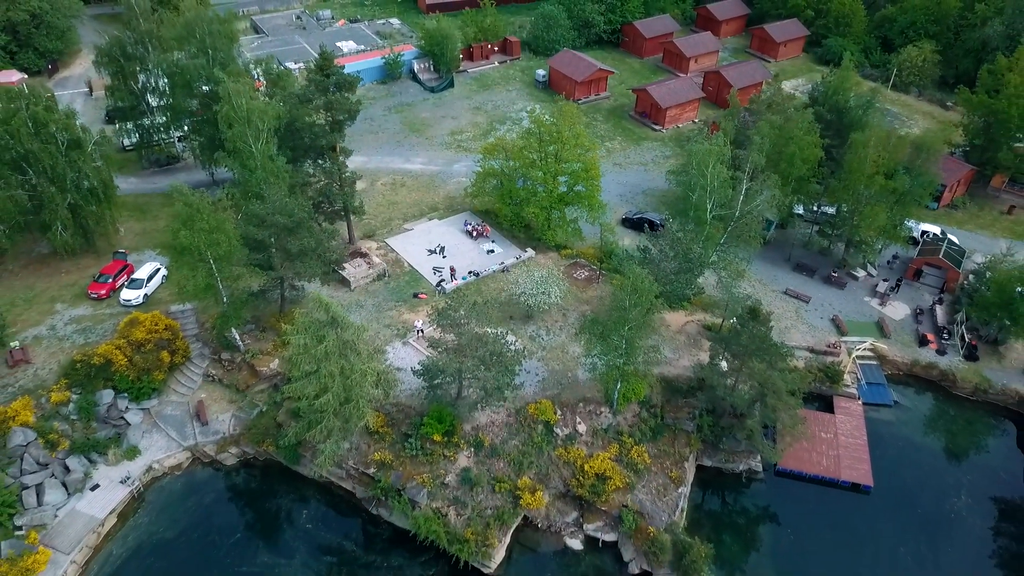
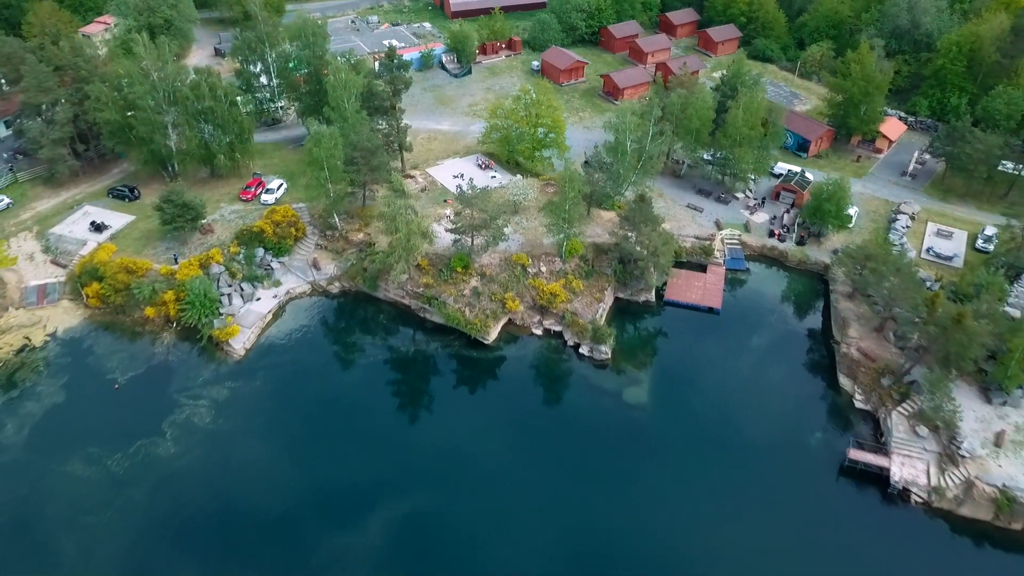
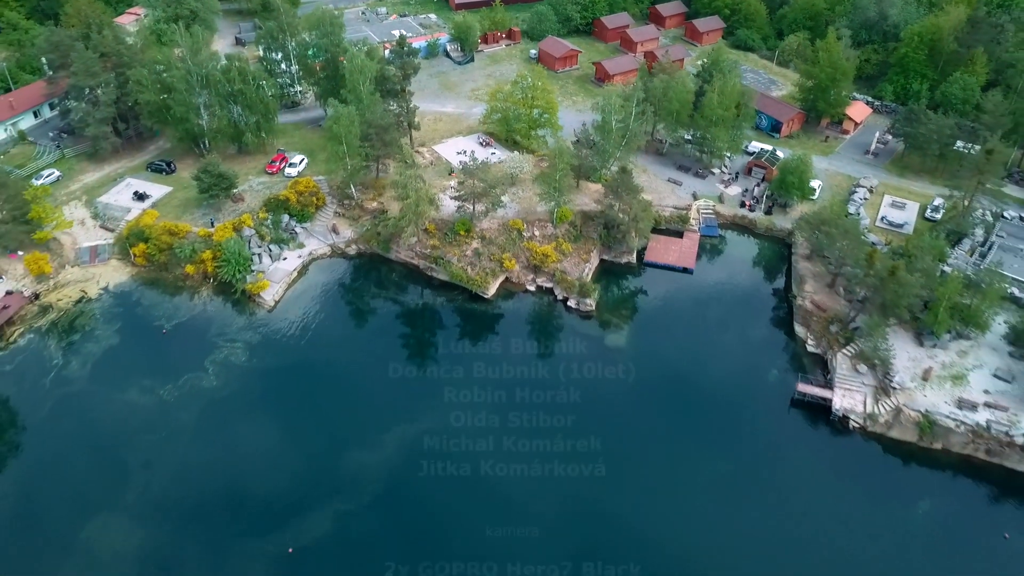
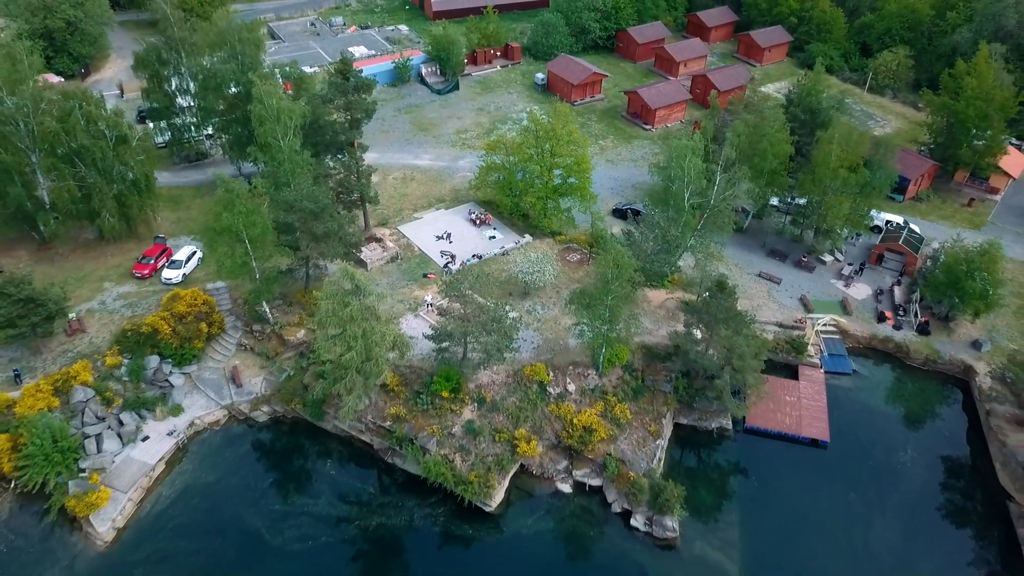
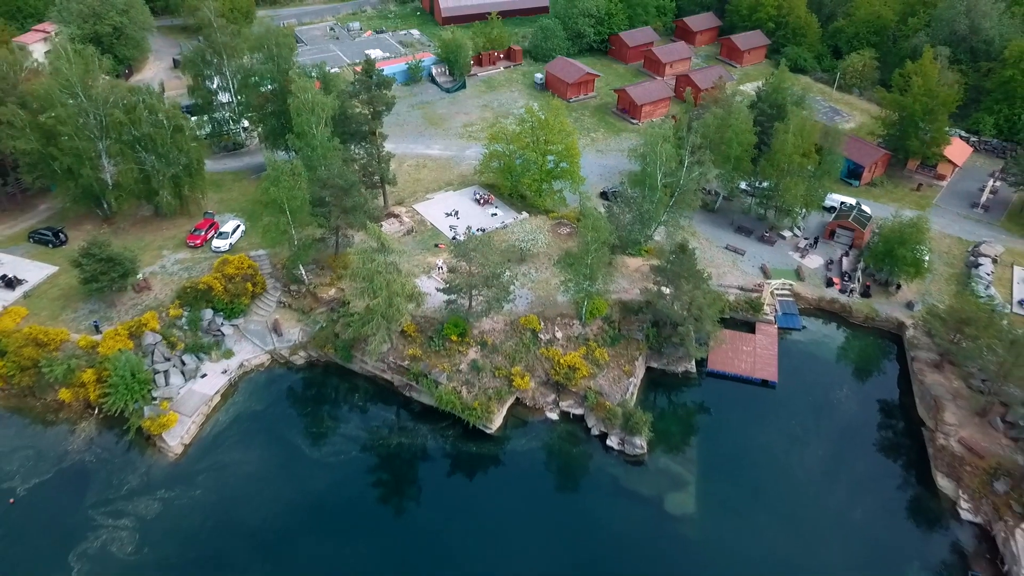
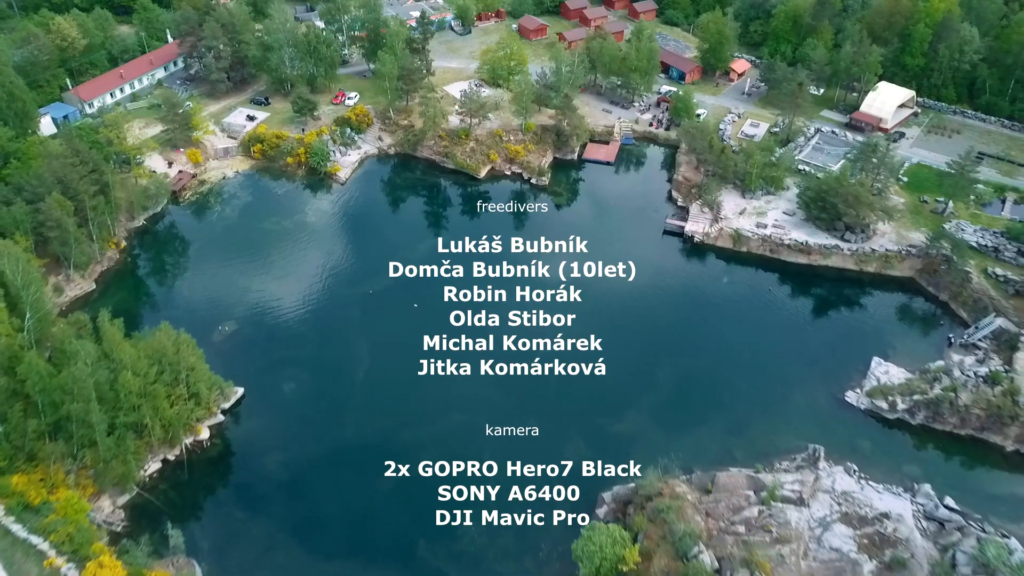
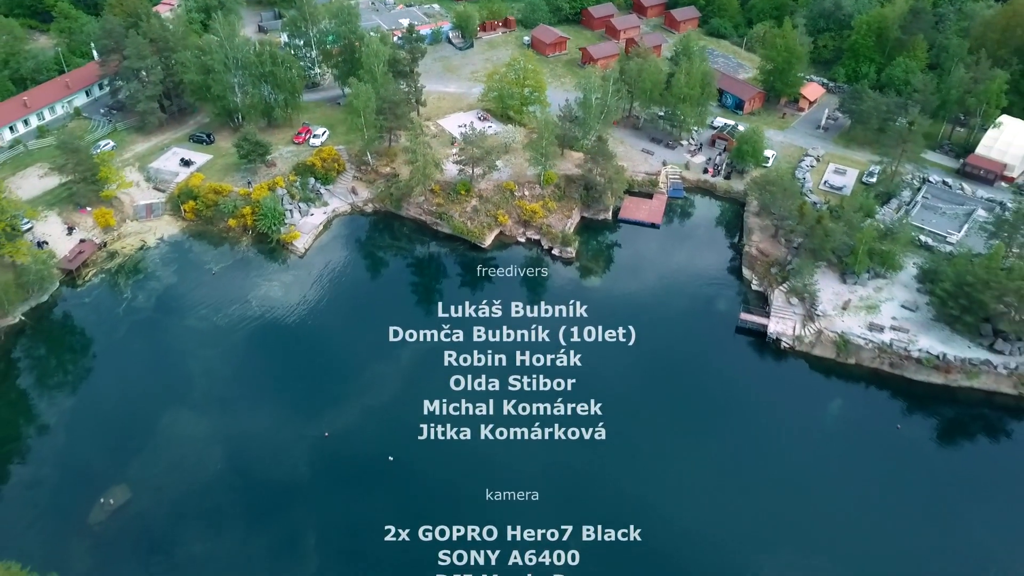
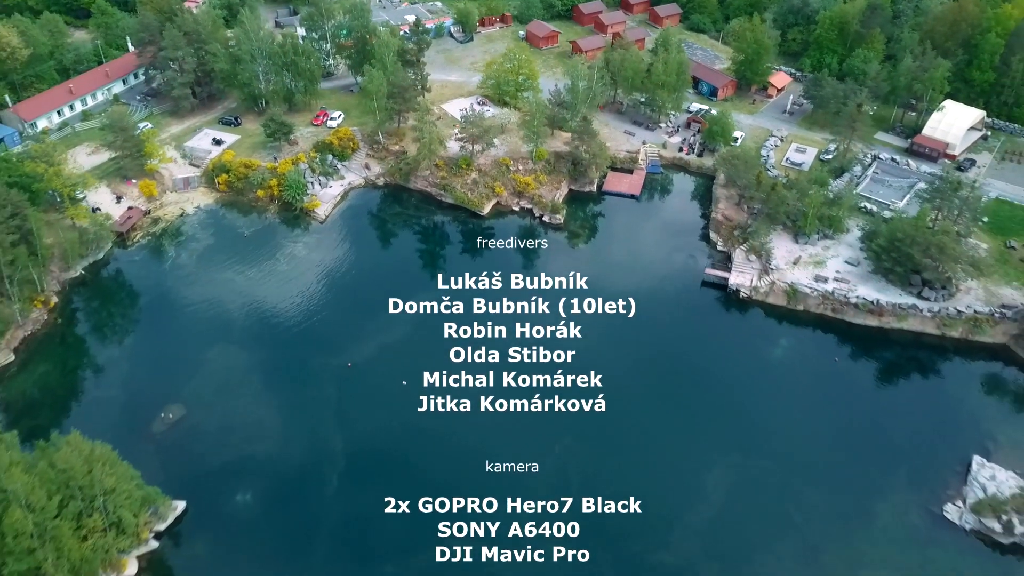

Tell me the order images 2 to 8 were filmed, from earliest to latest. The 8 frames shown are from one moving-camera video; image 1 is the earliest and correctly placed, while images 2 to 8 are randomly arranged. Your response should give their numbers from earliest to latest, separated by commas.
4, 5, 2, 3, 7, 8, 6
